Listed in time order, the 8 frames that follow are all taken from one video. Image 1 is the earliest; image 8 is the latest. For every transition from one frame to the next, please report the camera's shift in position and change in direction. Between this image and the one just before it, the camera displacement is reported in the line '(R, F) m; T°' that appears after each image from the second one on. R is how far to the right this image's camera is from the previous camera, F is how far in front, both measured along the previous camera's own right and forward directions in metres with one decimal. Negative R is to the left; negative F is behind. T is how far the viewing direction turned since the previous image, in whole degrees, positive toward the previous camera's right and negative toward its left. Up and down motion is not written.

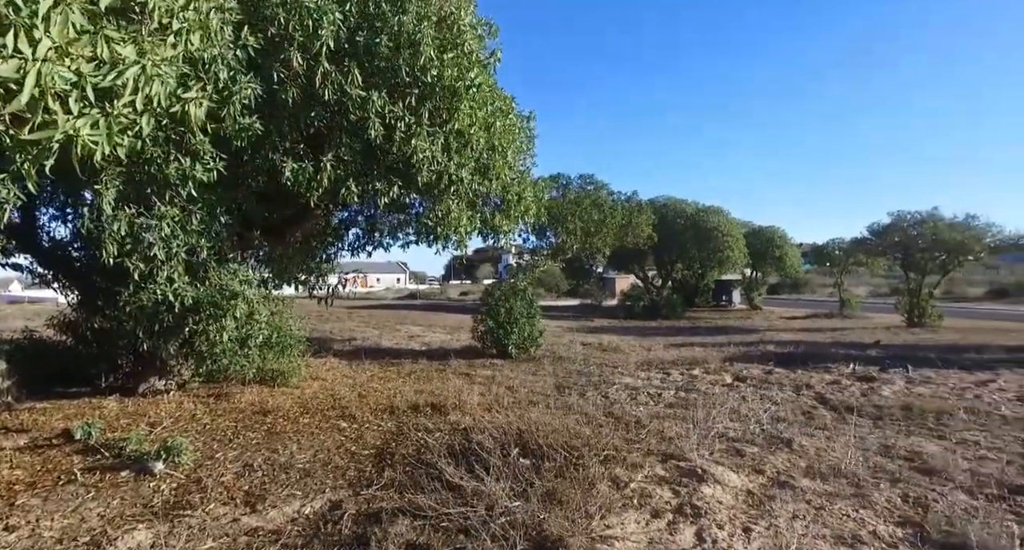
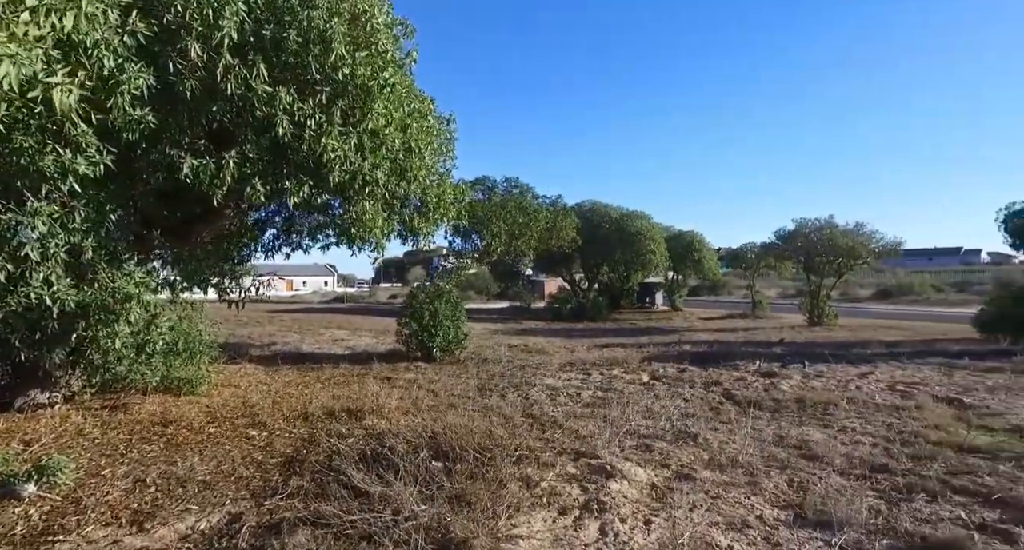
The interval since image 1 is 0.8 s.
(+0.1, 0.0) m; +7°
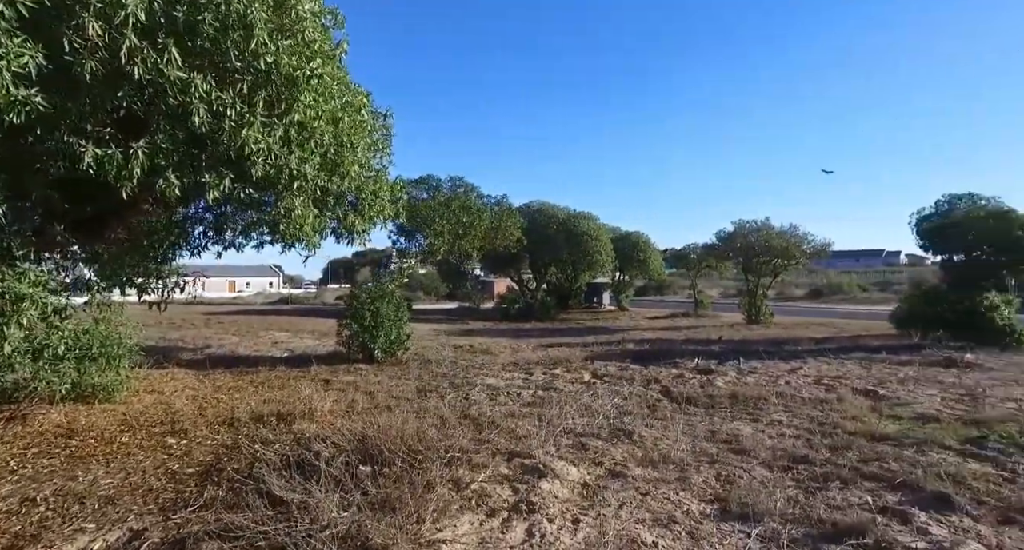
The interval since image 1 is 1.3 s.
(+0.2, +0.1) m; +5°
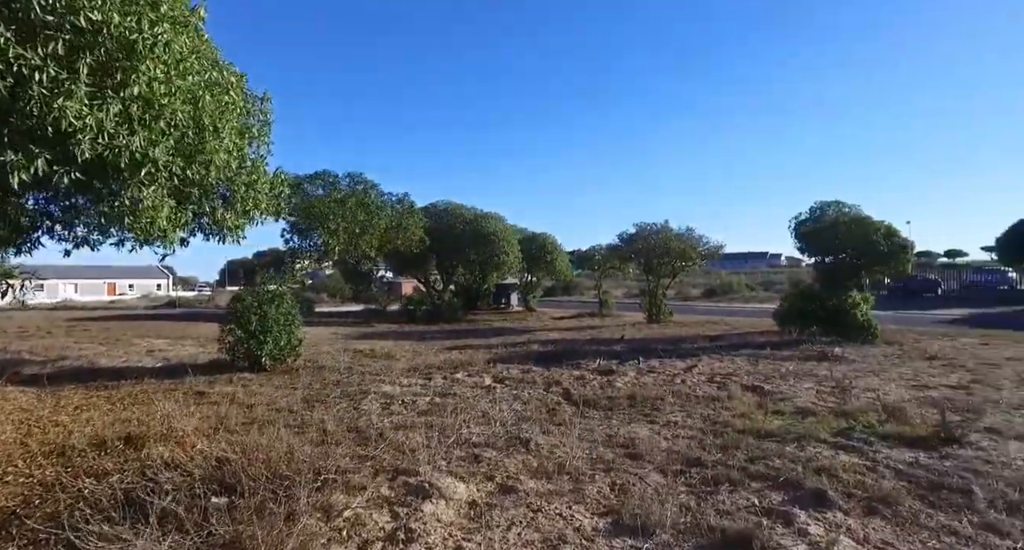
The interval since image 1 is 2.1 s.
(+0.2, +0.3) m; +9°
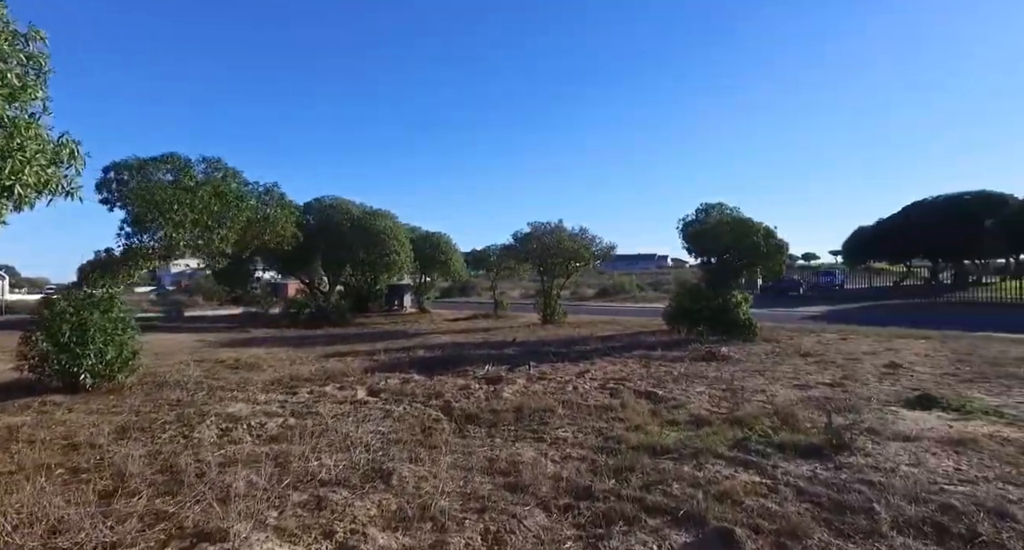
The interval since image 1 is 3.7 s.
(+0.3, +0.9) m; +10°
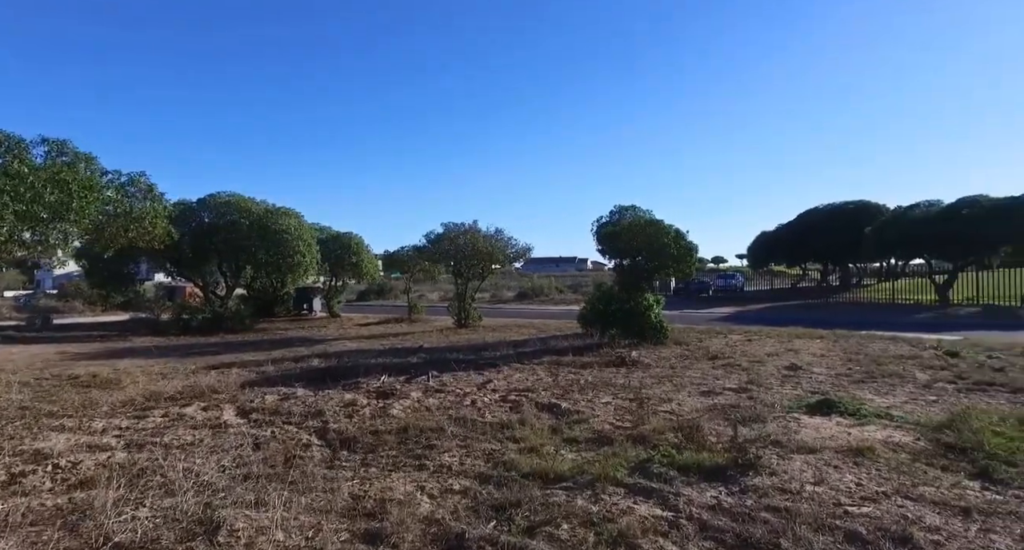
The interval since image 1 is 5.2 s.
(+0.4, +0.7) m; +8°
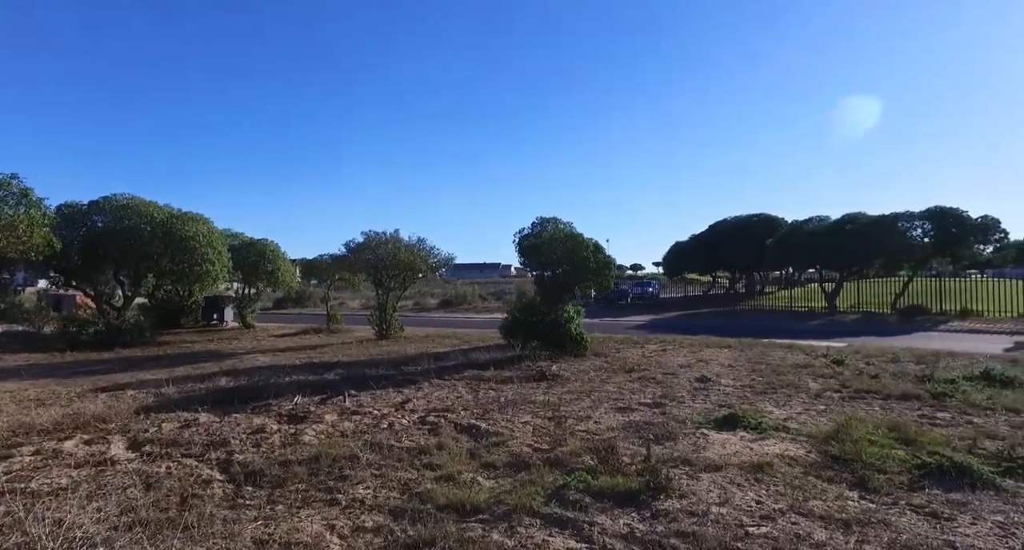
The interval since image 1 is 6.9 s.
(+0.1, 0.0) m; +8°
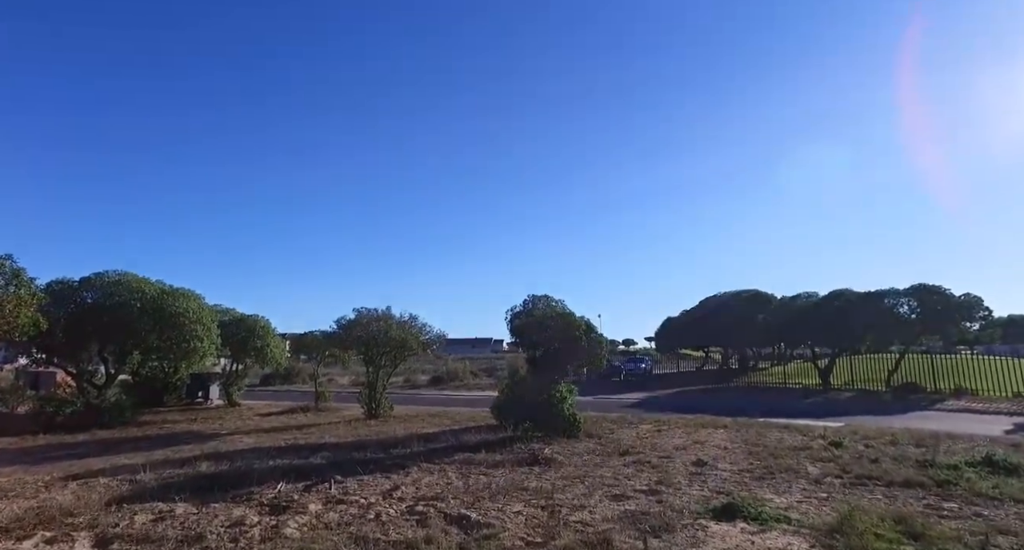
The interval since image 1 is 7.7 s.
(0.0, 0.0) m; +1°
